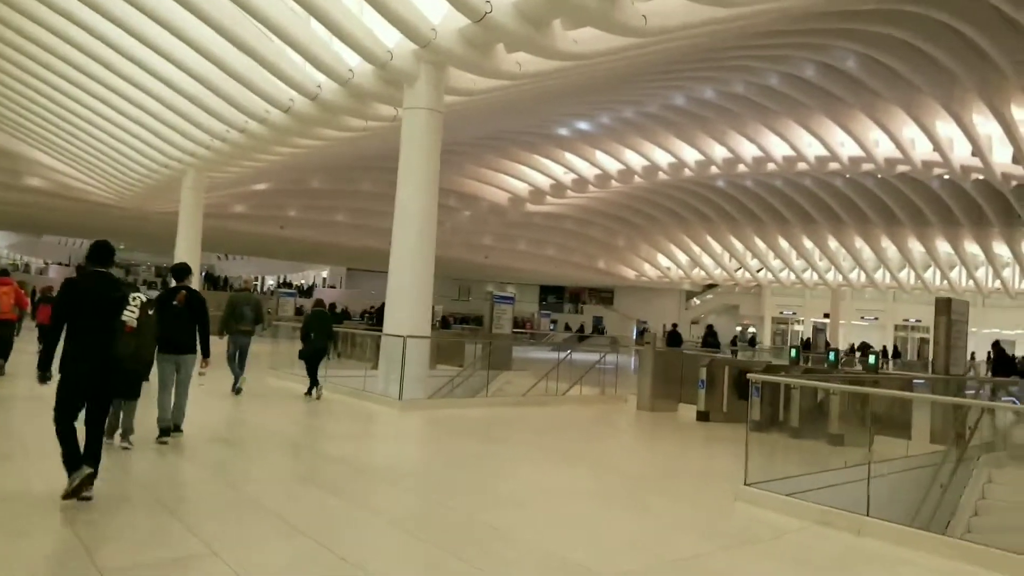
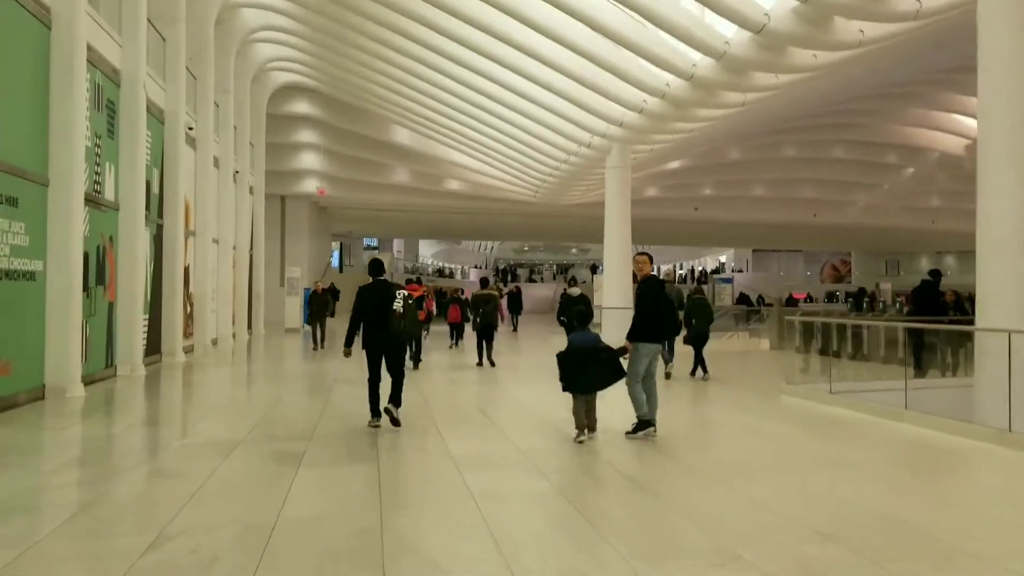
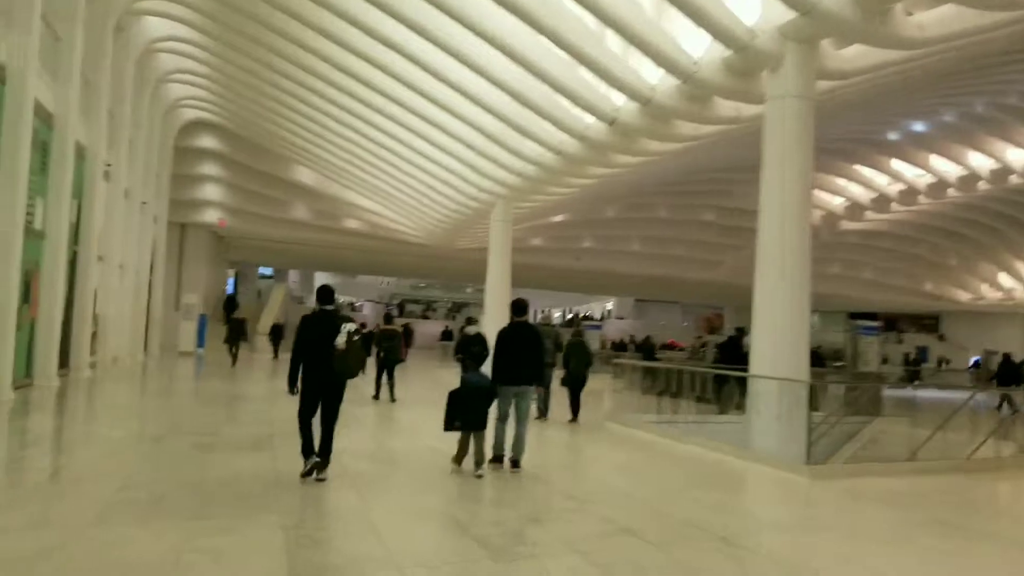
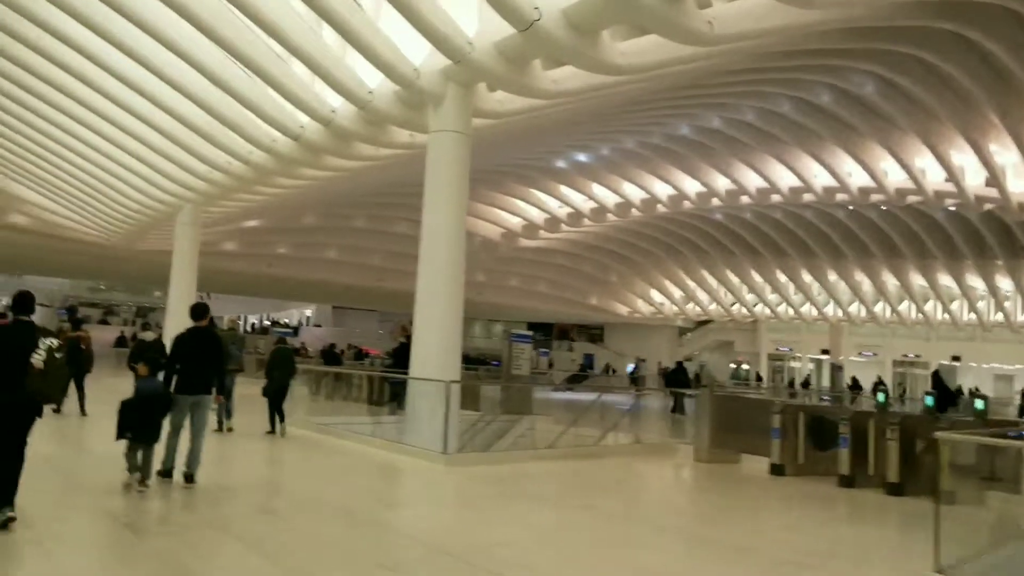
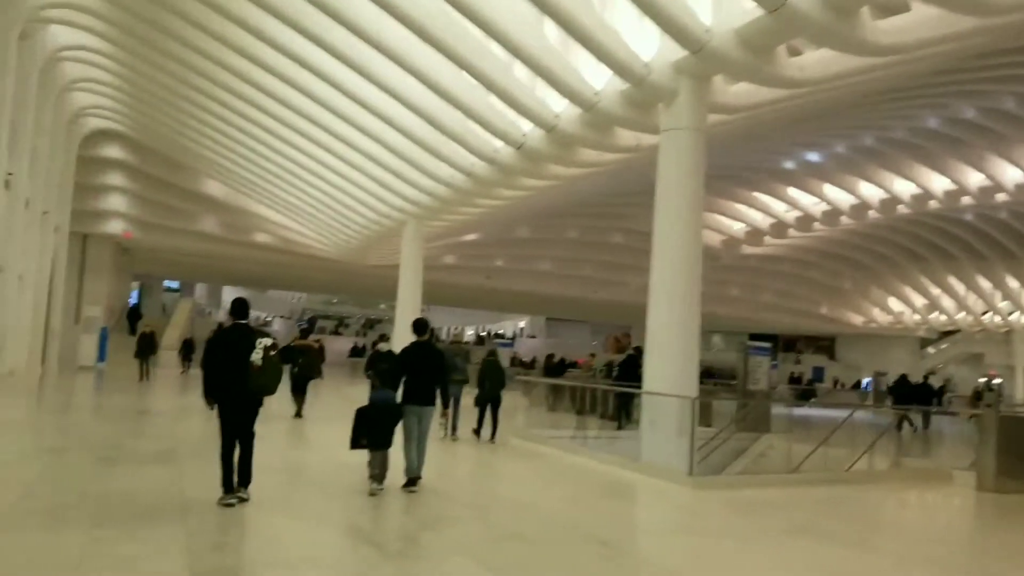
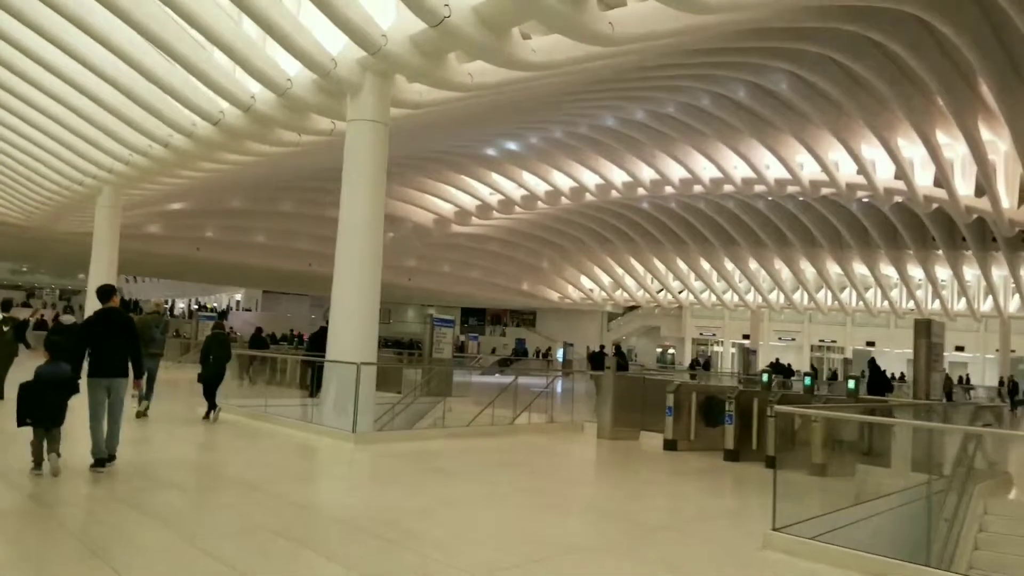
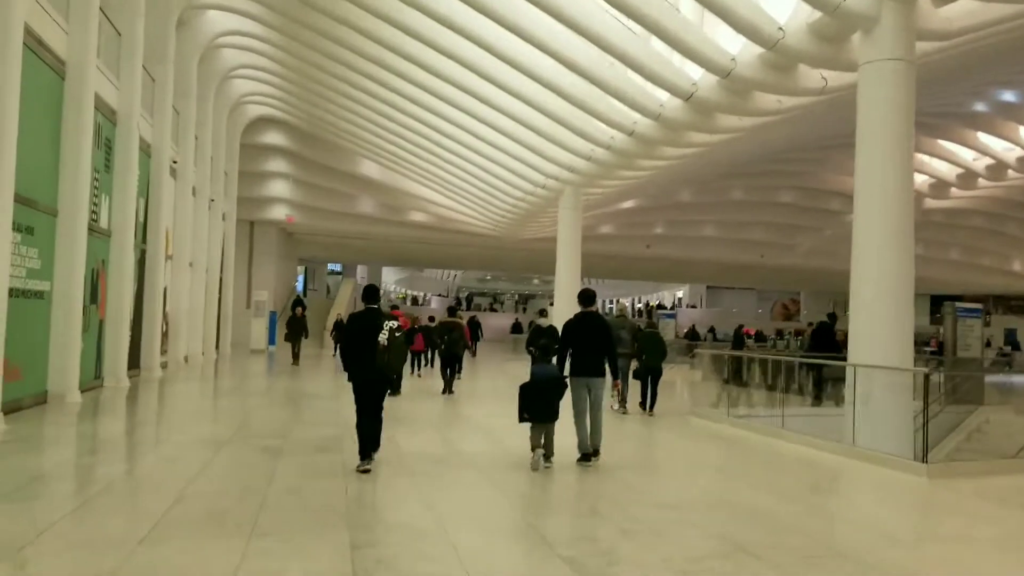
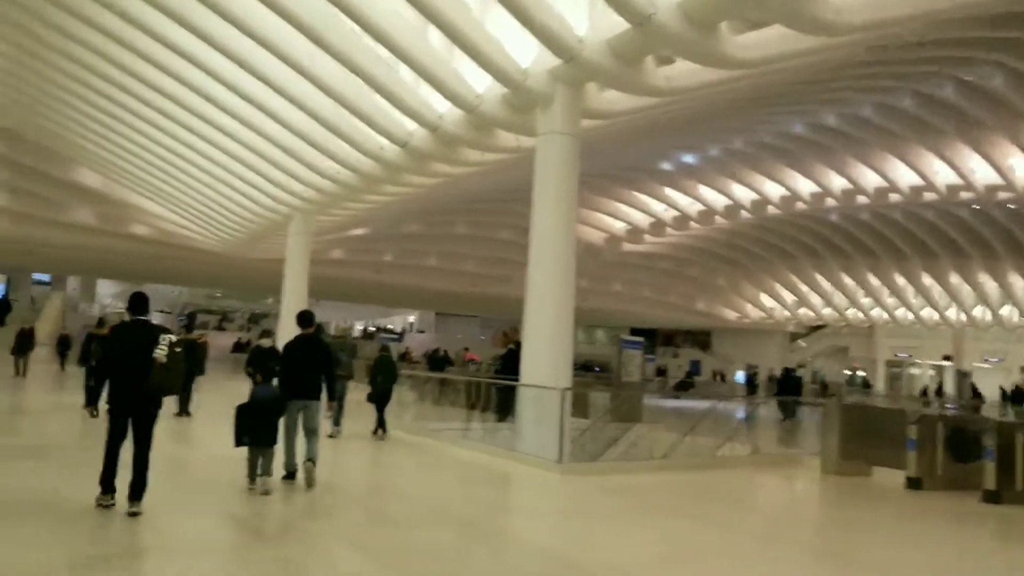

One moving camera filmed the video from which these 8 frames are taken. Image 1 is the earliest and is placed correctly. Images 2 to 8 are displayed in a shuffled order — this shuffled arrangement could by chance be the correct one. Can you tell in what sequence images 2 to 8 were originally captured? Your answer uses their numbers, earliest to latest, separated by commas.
6, 4, 8, 5, 3, 7, 2
